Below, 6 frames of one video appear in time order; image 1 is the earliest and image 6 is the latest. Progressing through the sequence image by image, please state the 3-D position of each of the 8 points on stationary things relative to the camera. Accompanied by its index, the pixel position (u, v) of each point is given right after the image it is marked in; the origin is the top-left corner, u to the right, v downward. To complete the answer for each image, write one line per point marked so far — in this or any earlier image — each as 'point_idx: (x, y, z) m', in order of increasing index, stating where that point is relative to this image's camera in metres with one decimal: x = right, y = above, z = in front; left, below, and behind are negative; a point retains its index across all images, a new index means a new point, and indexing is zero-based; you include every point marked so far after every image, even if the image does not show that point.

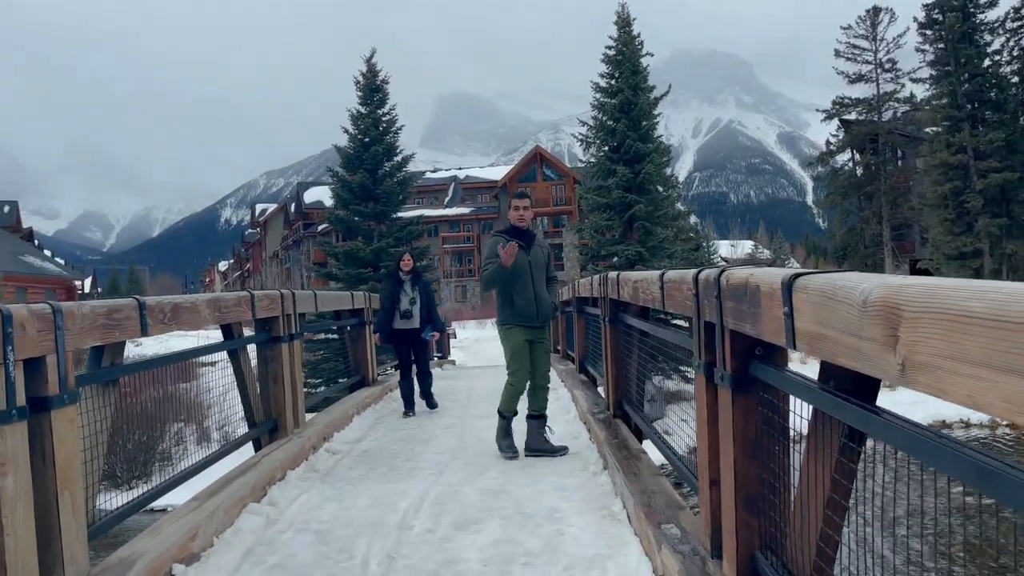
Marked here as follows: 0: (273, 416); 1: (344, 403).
0: (-1.6, -0.9, +5.5) m
1: (-1.4, -1.0, +6.7) m
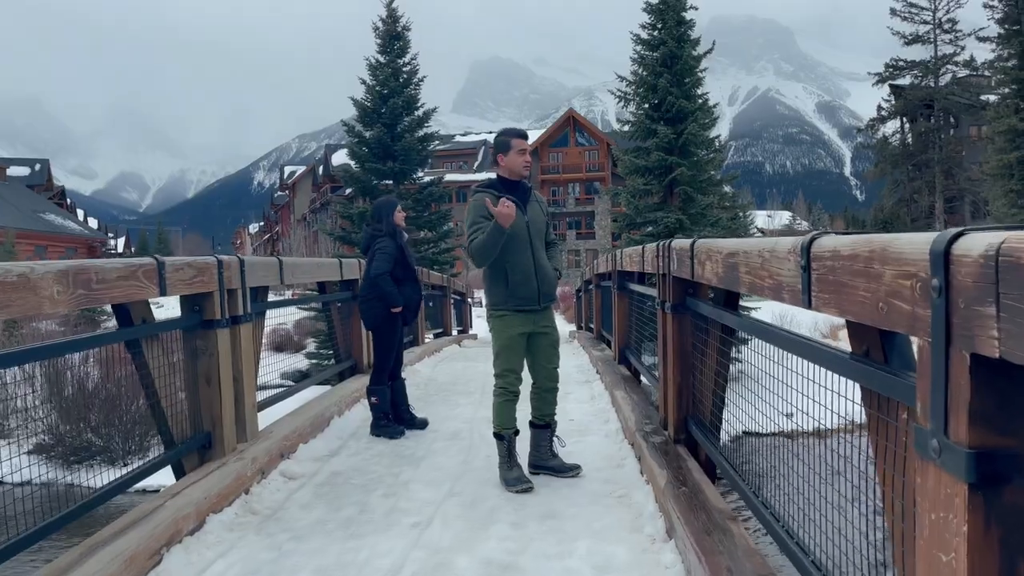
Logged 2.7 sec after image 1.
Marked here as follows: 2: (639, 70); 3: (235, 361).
0: (-1.5, -0.7, +4.0) m
1: (-1.2, -0.8, +5.2) m
2: (+3.1, +5.2, +19.7) m
3: (-1.4, -0.4, +4.2) m
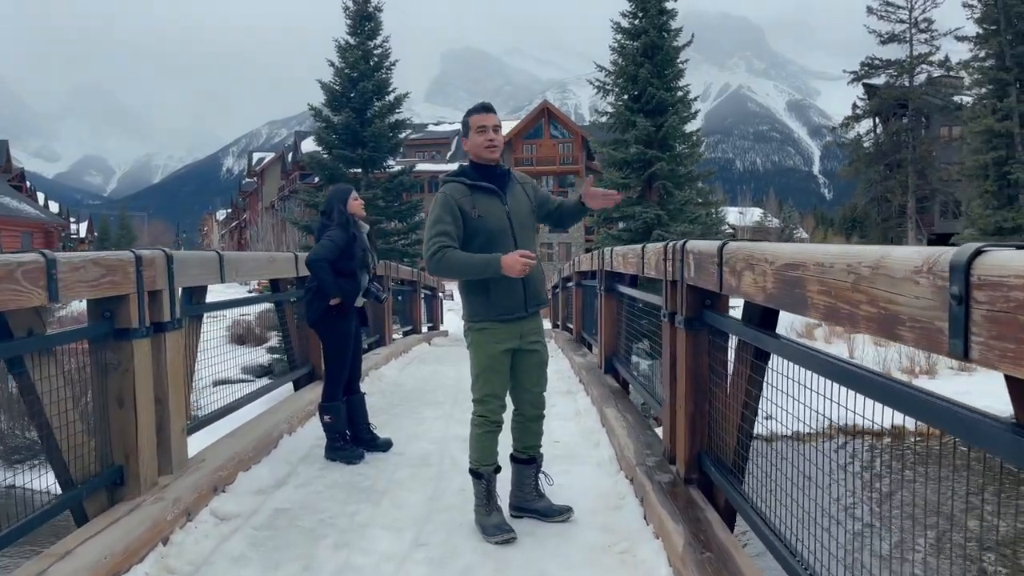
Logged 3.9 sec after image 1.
0: (-1.6, -0.7, +3.3) m
1: (-1.4, -0.8, +4.5) m
2: (+2.5, +5.3, +19.1) m
3: (-1.5, -0.4, +3.5) m
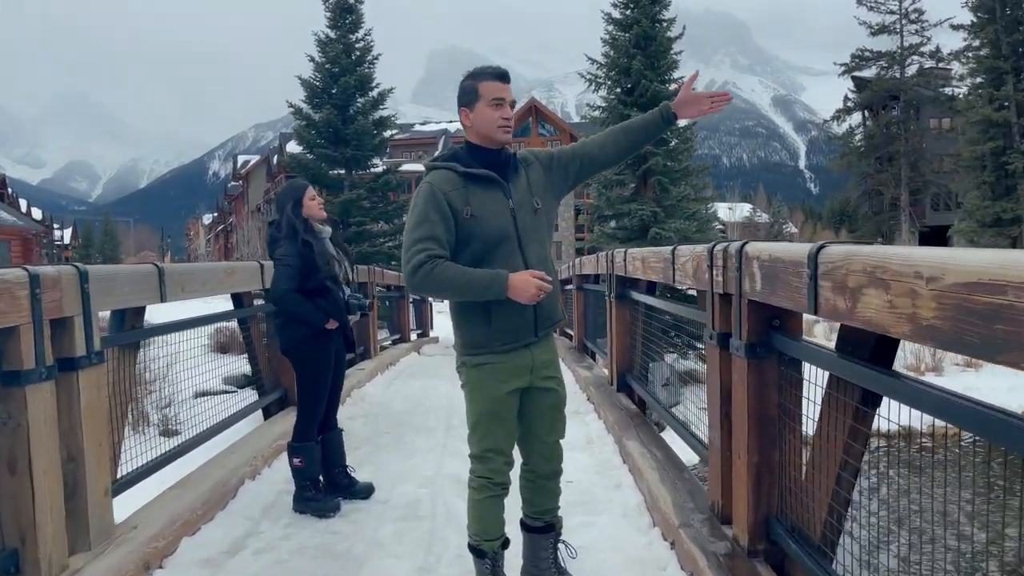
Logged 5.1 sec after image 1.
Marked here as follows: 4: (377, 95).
0: (-1.5, -0.8, +2.5) m
1: (-1.3, -0.8, +3.8) m
2: (+2.2, +5.3, +18.4) m
3: (-1.5, -0.5, +2.7) m
4: (-3.1, +4.5, +19.2) m
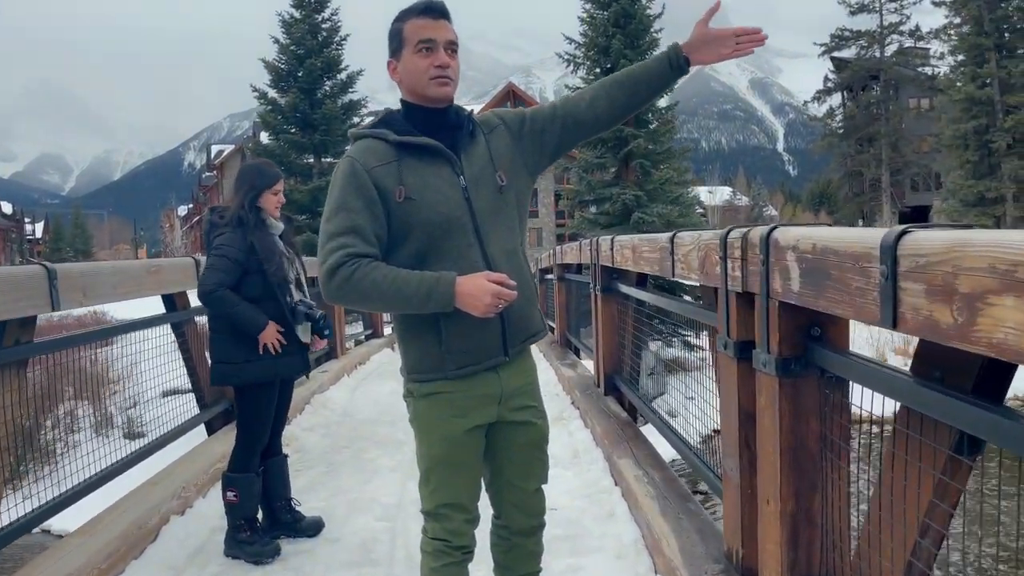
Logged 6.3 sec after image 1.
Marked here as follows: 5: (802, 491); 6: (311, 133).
0: (-1.6, -0.8, +1.9) m
1: (-1.4, -0.9, +3.2) m
2: (+1.7, +5.6, +17.8) m
3: (-1.6, -0.5, +2.1) m
4: (-3.7, +4.7, +18.5) m
5: (+0.7, -0.5, +2.0) m
6: (-4.4, +3.4, +18.1) m
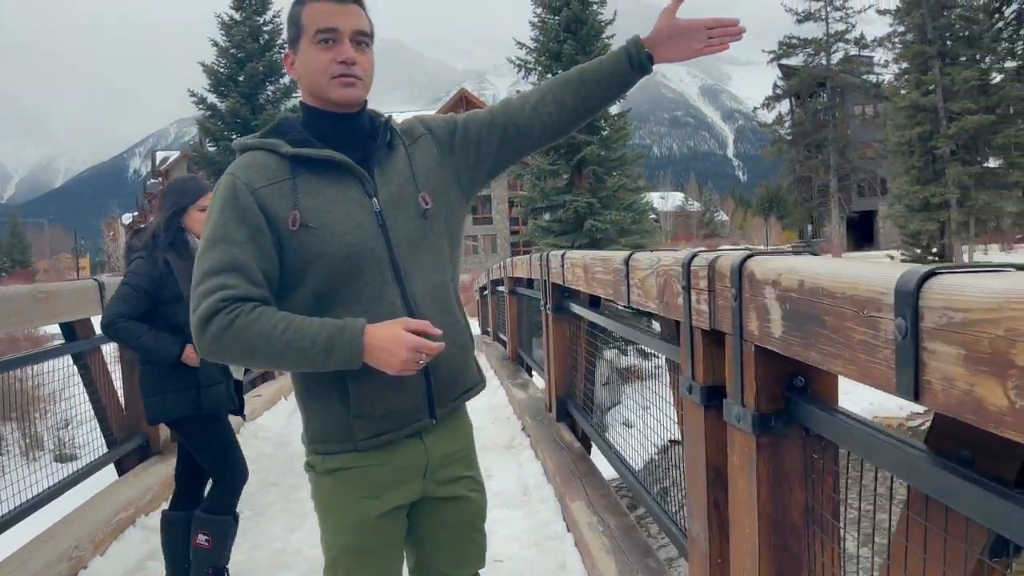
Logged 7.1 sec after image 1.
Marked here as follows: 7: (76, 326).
0: (-1.7, -0.9, +1.4) m
1: (-1.7, -1.0, +2.7) m
2: (+0.6, +5.4, +17.5) m
3: (-1.7, -0.6, +1.7) m
4: (-4.8, +4.4, +17.9) m
5: (+0.6, -0.6, +1.7) m
6: (-5.4, +3.2, +17.5) m
7: (-2.1, -0.2, +3.9) m
